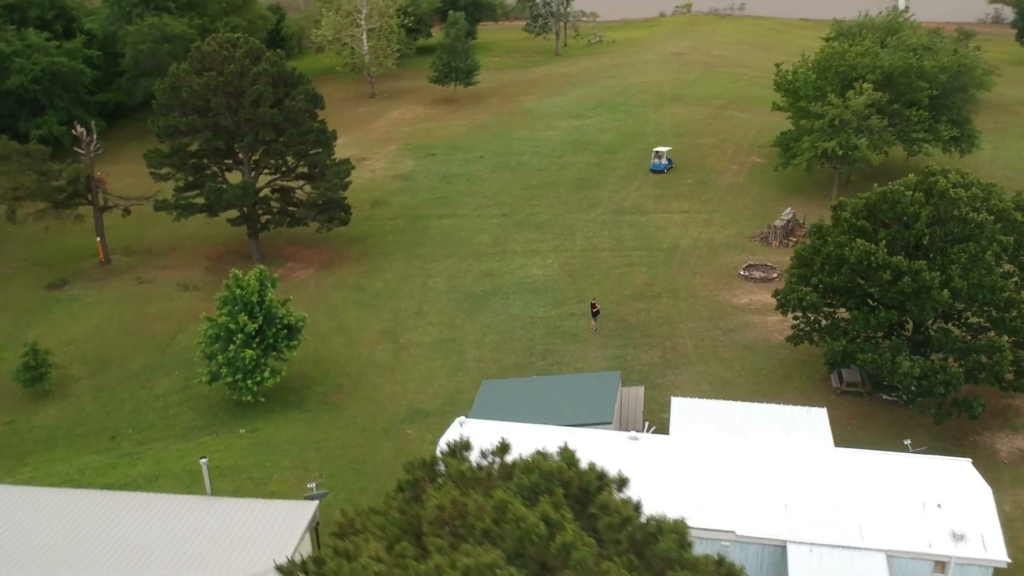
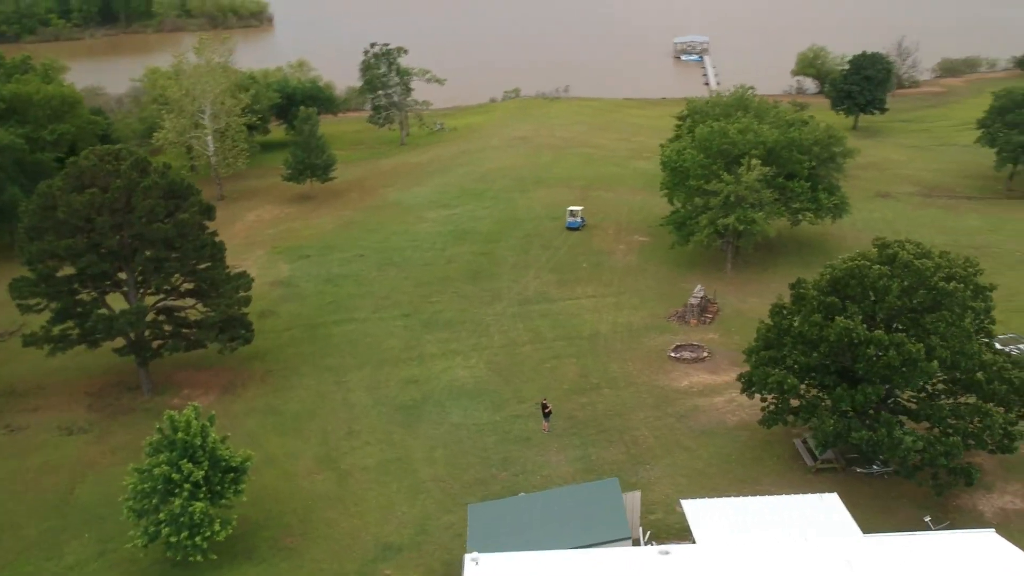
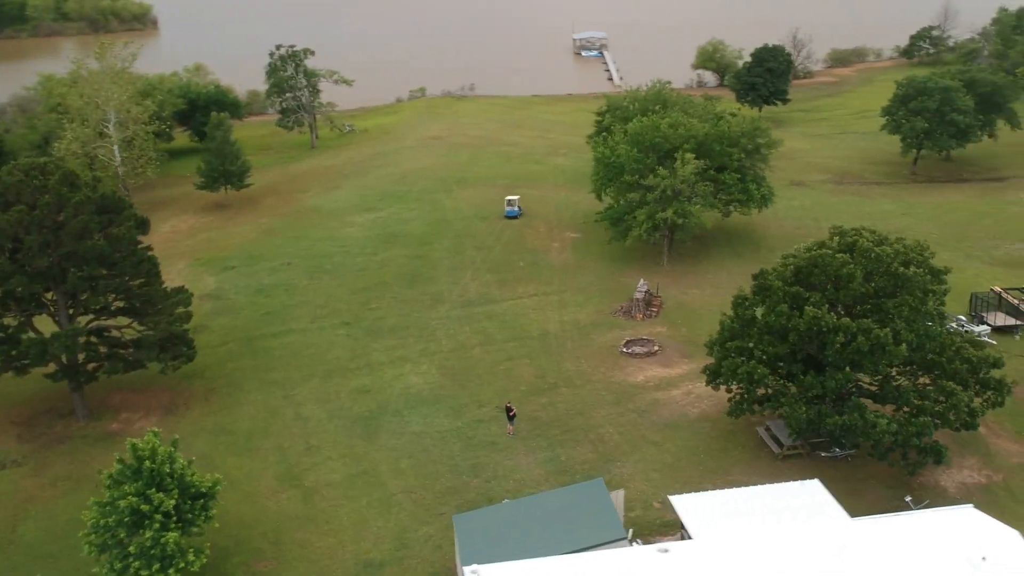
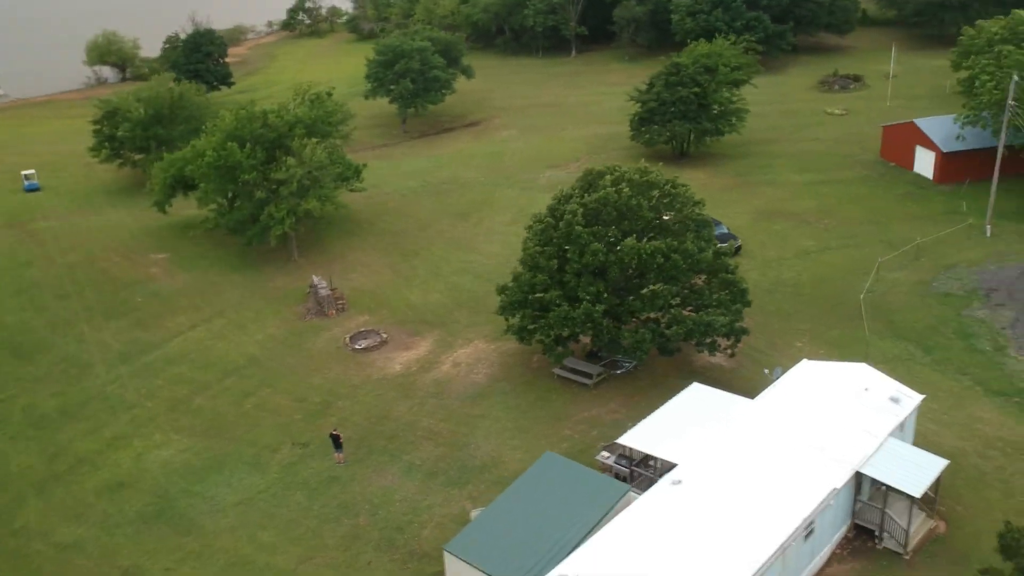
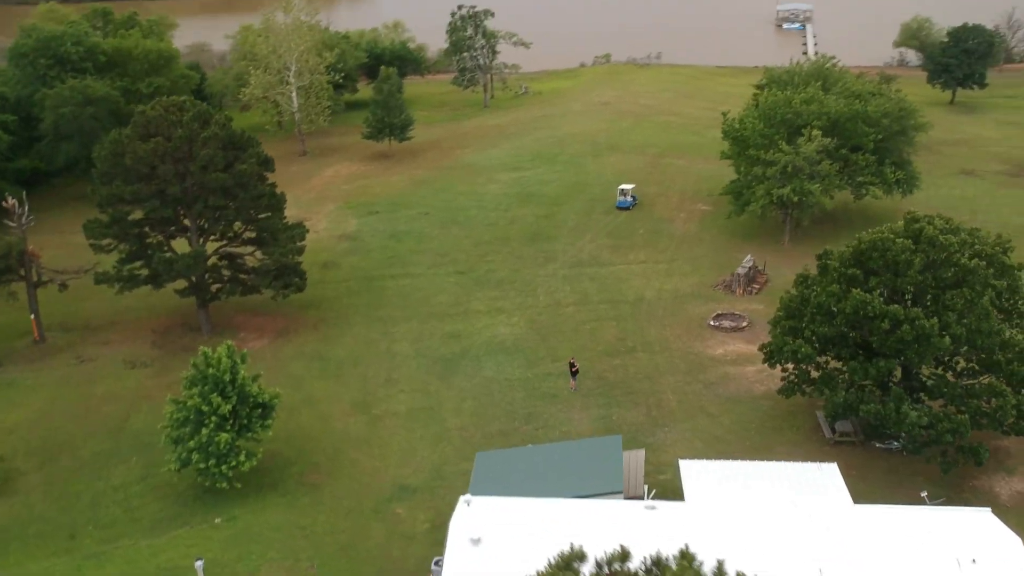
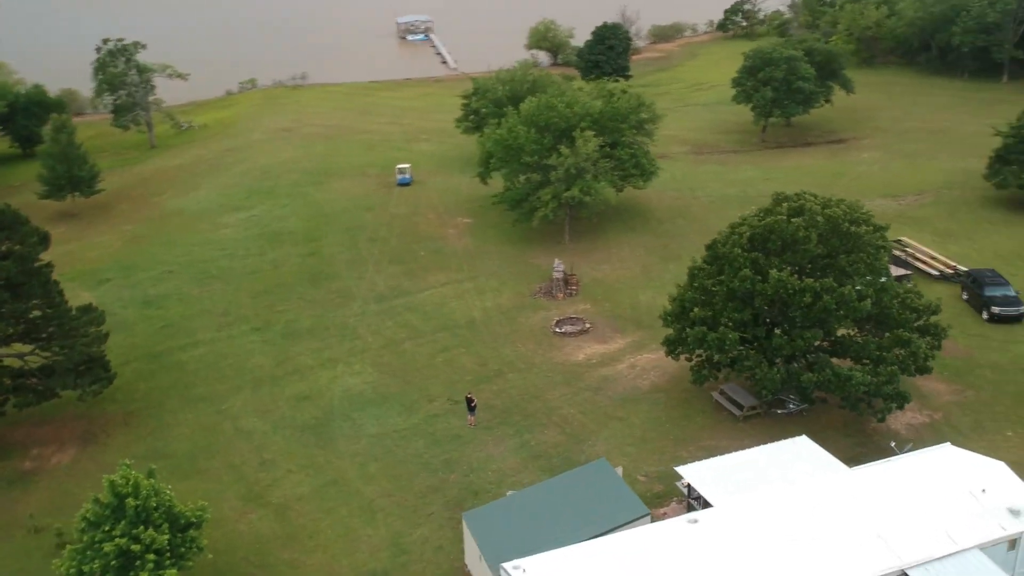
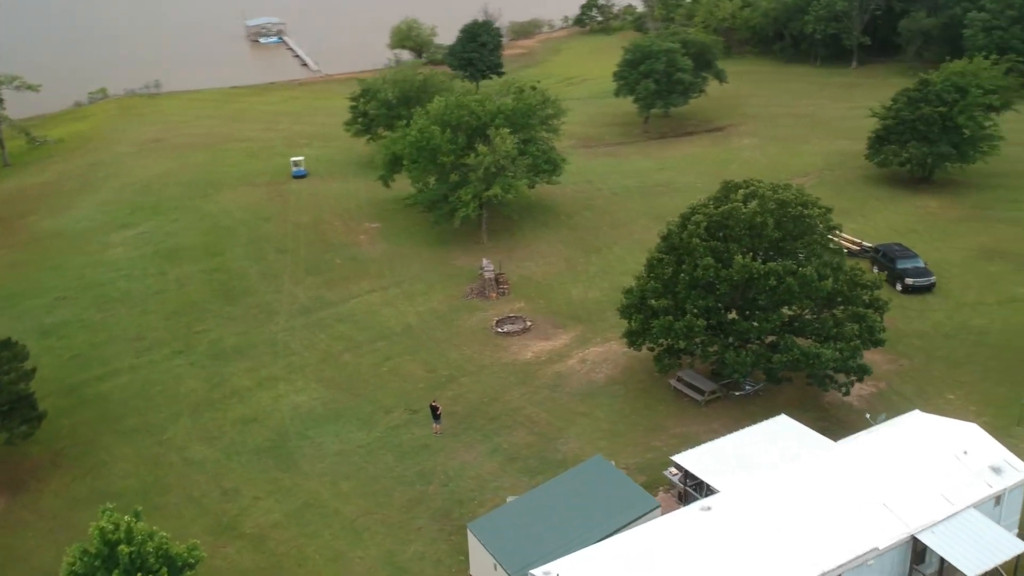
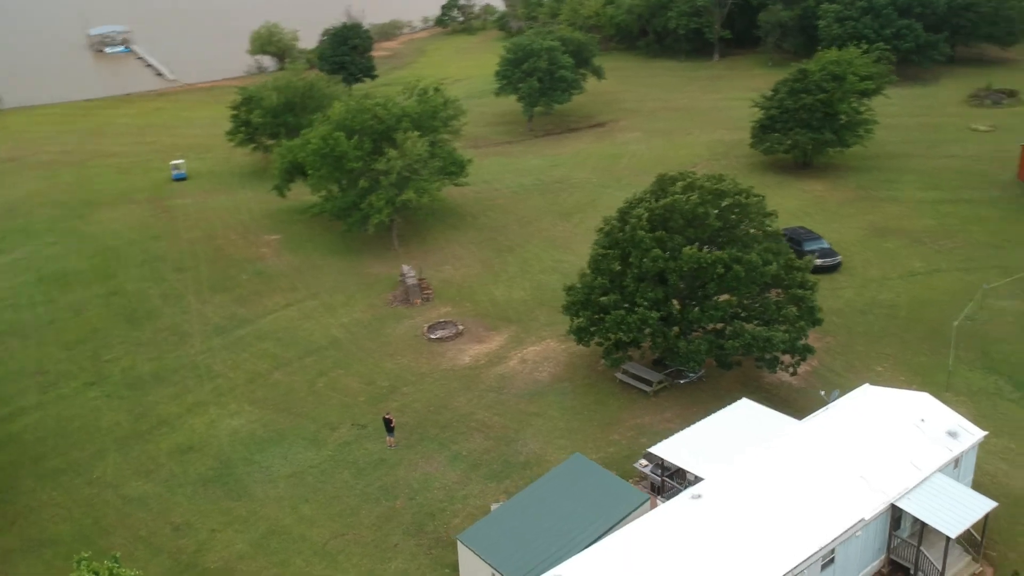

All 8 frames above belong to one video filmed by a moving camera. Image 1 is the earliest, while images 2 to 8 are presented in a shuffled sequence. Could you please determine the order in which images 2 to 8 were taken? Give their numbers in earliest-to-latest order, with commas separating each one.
5, 2, 3, 6, 7, 8, 4
